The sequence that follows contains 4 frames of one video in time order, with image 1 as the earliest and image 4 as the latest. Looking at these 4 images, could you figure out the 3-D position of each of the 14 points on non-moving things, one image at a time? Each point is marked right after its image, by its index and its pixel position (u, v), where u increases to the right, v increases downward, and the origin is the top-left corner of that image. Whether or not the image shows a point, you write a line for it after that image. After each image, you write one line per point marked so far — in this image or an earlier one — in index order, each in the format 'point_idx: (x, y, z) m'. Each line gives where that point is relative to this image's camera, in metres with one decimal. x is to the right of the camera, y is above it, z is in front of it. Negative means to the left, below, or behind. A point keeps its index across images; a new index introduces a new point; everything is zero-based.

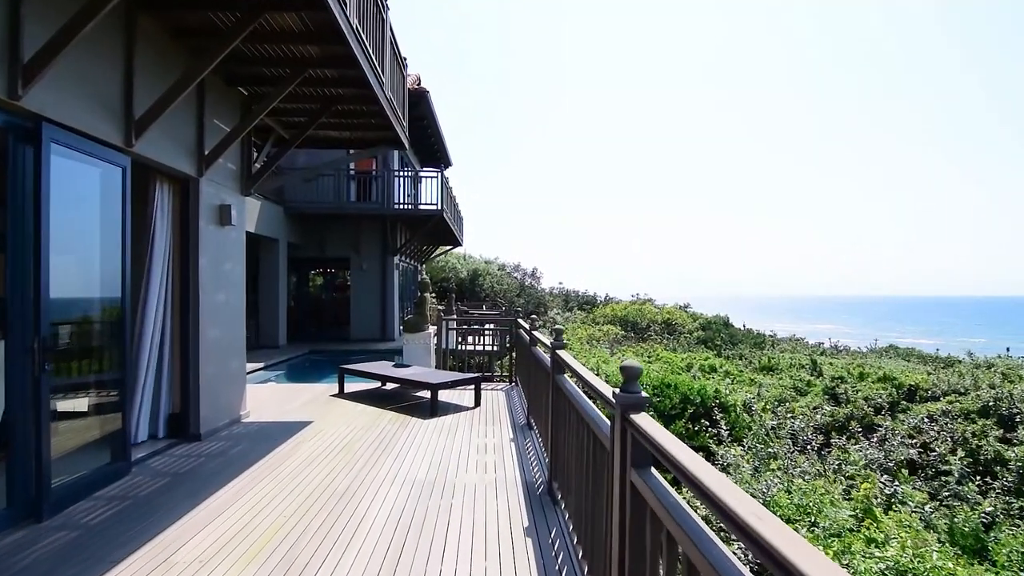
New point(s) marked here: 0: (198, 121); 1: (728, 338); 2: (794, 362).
0: (-2.2, +1.2, +3.9) m
1: (+7.2, -1.7, +18.5) m
2: (+7.0, -1.8, +13.8) m
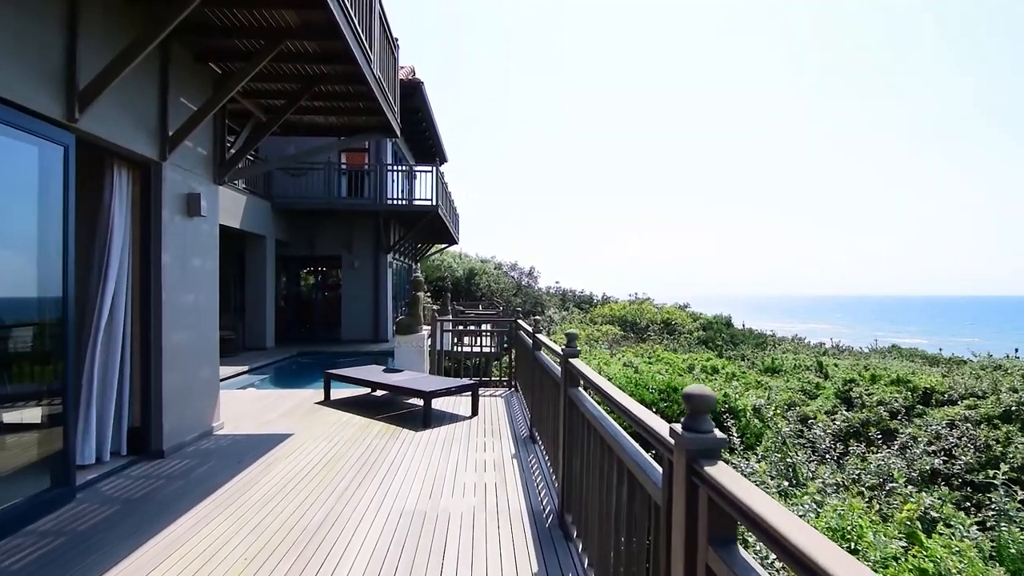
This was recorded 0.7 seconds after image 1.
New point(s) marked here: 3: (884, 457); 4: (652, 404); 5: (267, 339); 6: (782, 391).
0: (-2.2, +1.2, +3.5) m
1: (+7.1, -1.6, +18.1) m
2: (+7.0, -1.8, +13.4) m
3: (+4.1, -1.9, +6.2) m
4: (+1.8, -1.5, +6.9) m
5: (-4.5, -0.9, +10.2) m
6: (+4.6, -1.7, +9.3) m
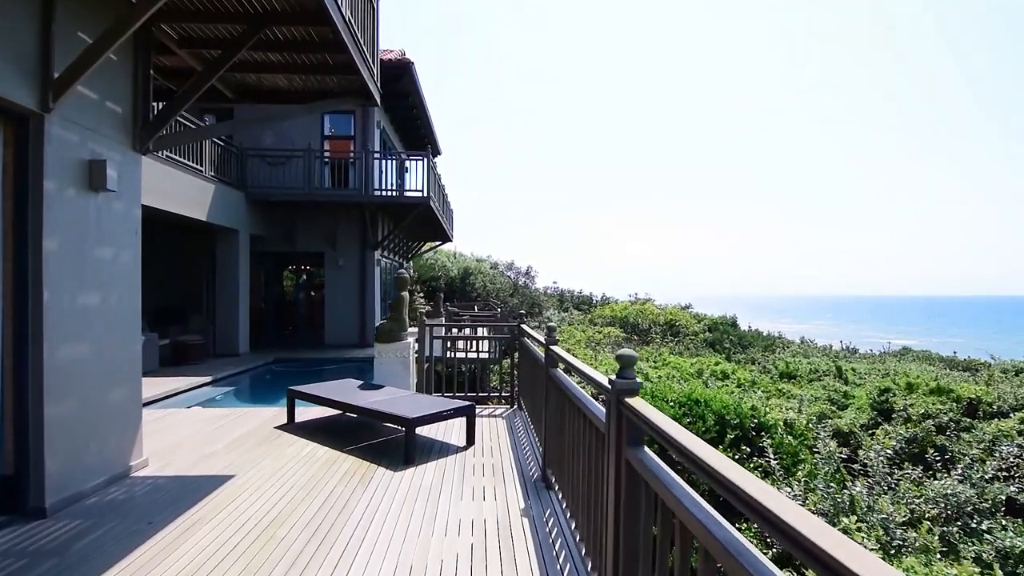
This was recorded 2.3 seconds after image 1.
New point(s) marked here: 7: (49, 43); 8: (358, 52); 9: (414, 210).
0: (-2.2, +1.2, +2.6) m
1: (+7.0, -1.6, +17.2) m
2: (+6.9, -1.8, +12.6) m
3: (+4.2, -1.9, +5.3) m
4: (+1.8, -1.5, +6.0) m
5: (-4.5, -0.9, +9.2) m
6: (+4.6, -1.7, +8.4) m
7: (-2.2, +1.2, +2.6) m
8: (-1.0, +1.6, +3.7) m
9: (-1.8, +1.5, +10.2) m
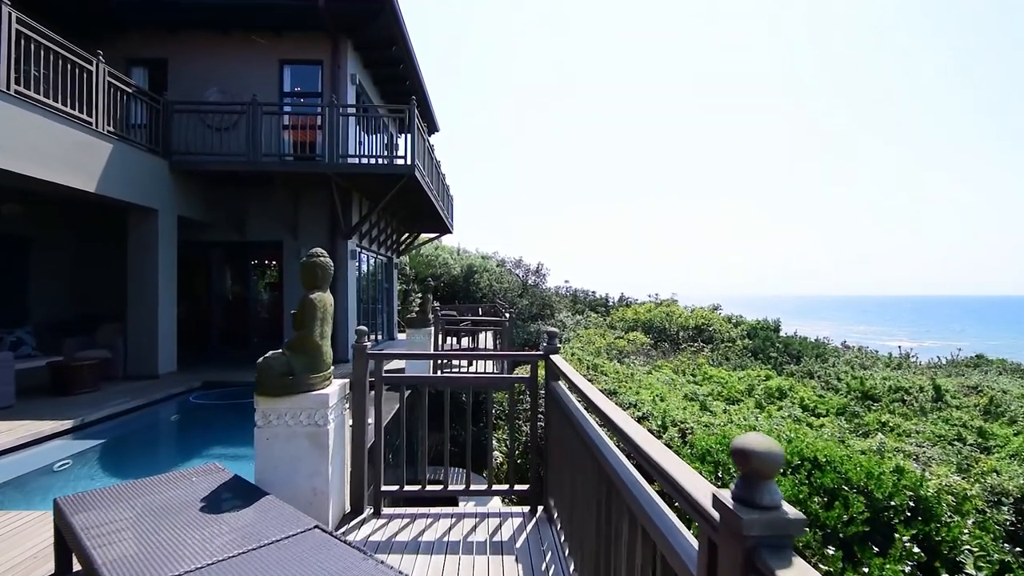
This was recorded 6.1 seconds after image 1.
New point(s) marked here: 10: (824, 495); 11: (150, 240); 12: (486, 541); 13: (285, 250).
0: (-2.1, +1.2, +0.3) m
1: (+7.3, -1.6, +14.8) m
2: (+7.1, -1.8, +10.1) m
3: (+4.3, -1.9, +2.9) m
4: (+1.9, -1.4, +3.7) m
5: (-4.4, -0.9, +6.9) m
6: (+4.7, -1.7, +6.0) m
7: (-2.1, +1.2, +0.3) m
8: (-1.0, +1.6, +1.4) m
9: (-1.6, +1.5, +7.9) m
10: (+2.1, -1.4, +3.6) m
11: (-4.4, +0.6, +6.8) m
12: (-0.1, -1.1, +2.5) m
13: (-3.4, +0.6, +8.2) m
